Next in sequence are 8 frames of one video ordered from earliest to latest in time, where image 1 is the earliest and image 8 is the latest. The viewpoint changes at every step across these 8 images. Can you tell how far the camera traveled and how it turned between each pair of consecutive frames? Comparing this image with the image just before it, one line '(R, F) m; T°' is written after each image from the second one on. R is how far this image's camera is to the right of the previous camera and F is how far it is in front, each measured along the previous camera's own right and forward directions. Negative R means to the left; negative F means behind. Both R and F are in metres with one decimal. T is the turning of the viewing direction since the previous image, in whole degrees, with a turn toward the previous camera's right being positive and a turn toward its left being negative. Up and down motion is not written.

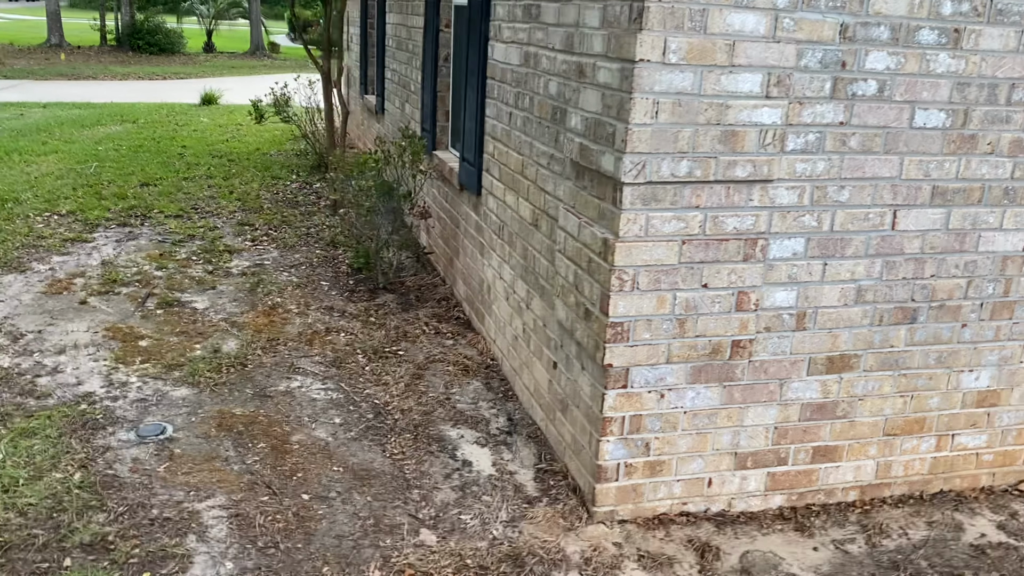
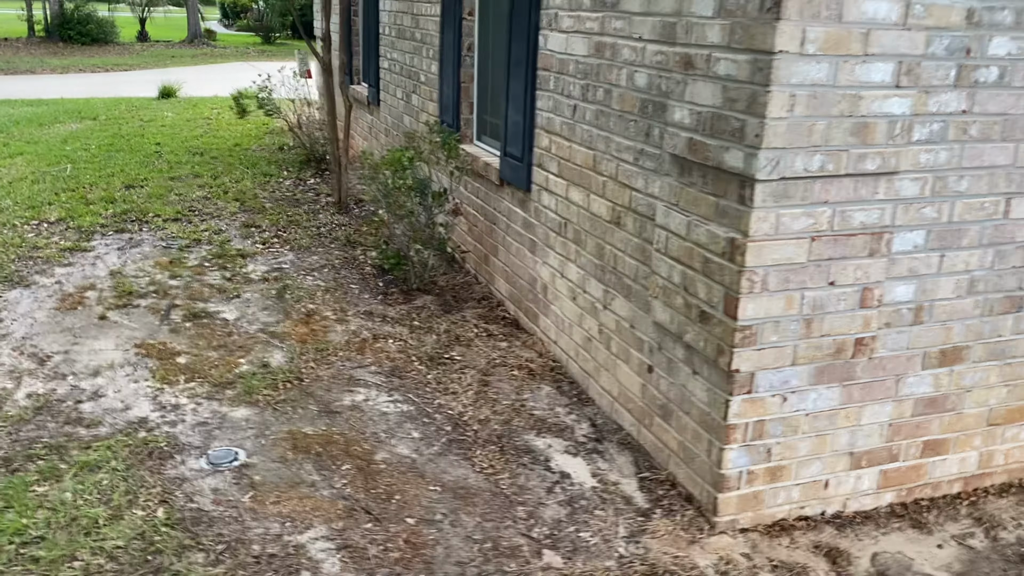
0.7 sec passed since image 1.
(-0.6, +0.2) m; +4°
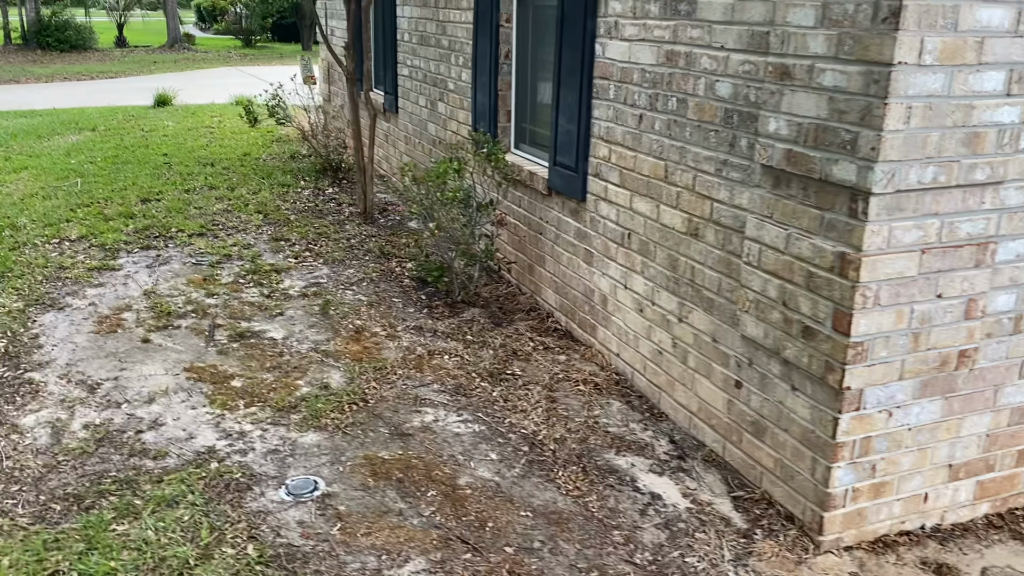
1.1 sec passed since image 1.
(-0.4, +0.1) m; +1°
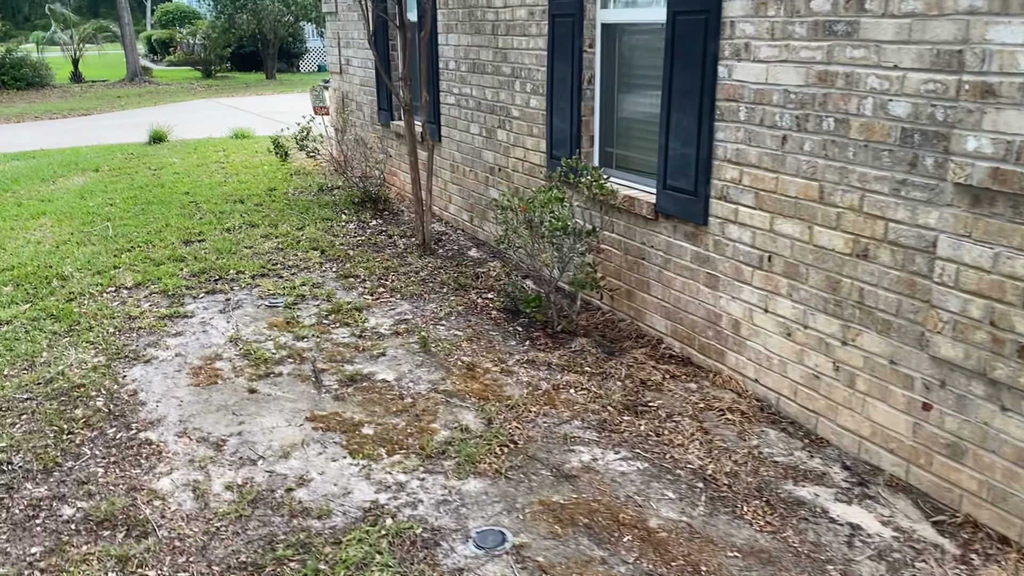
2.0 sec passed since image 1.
(-0.8, +0.1) m; +3°
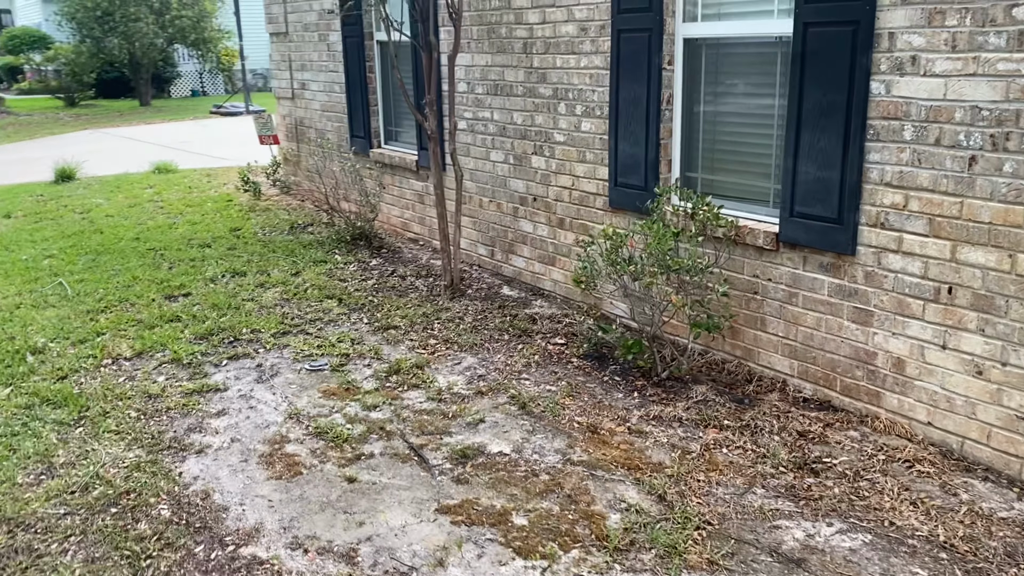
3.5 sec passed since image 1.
(-1.1, +0.6) m; +8°
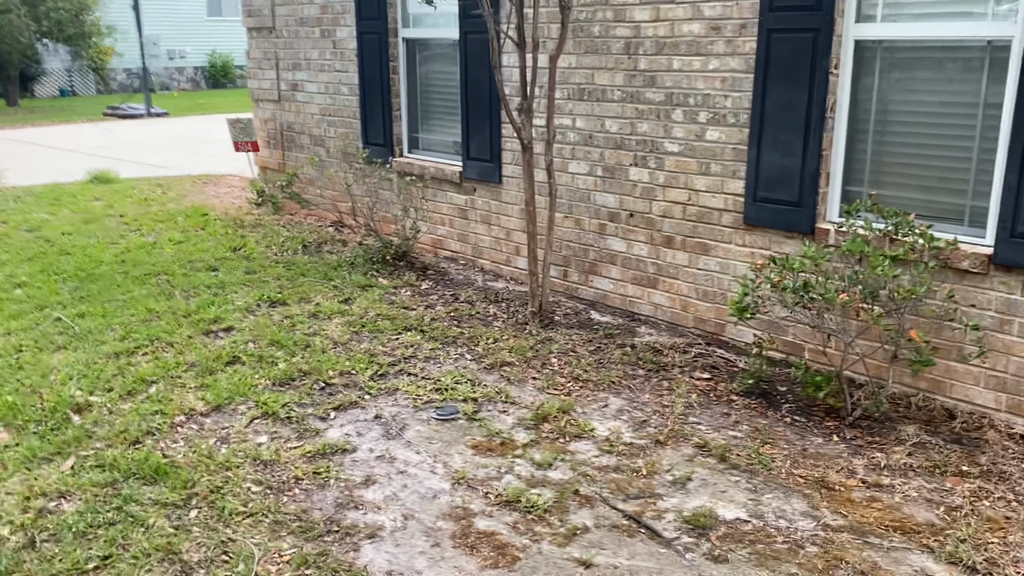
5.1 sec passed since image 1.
(-1.3, +0.7) m; +9°
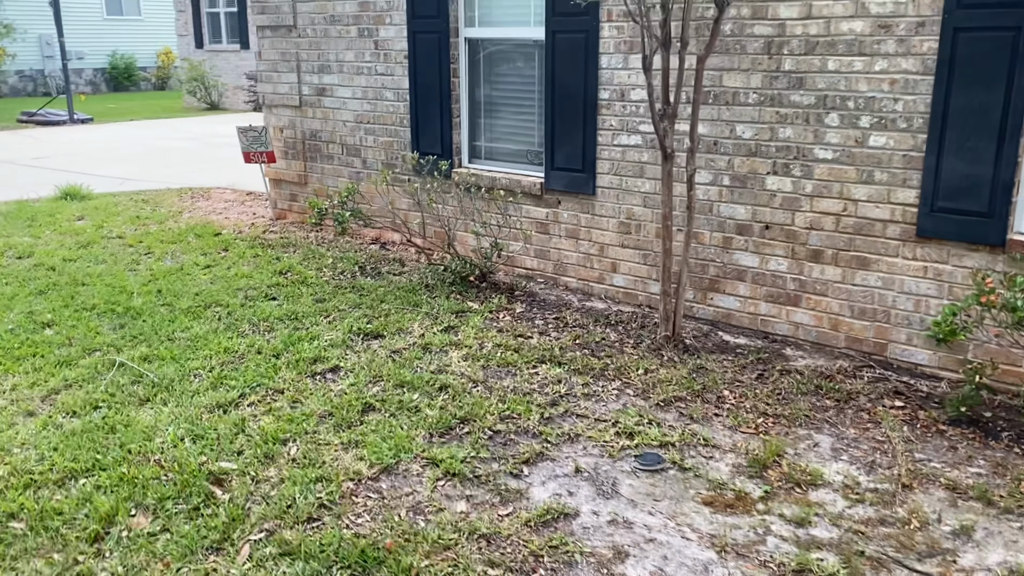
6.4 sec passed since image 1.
(-1.2, +0.6) m; +7°
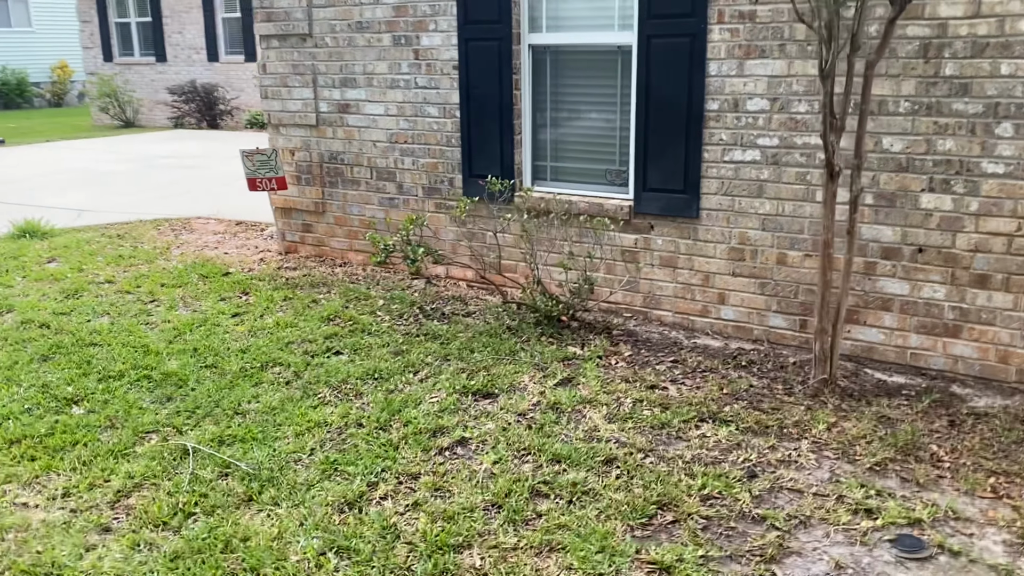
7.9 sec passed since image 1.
(-1.0, +0.7) m; +6°
